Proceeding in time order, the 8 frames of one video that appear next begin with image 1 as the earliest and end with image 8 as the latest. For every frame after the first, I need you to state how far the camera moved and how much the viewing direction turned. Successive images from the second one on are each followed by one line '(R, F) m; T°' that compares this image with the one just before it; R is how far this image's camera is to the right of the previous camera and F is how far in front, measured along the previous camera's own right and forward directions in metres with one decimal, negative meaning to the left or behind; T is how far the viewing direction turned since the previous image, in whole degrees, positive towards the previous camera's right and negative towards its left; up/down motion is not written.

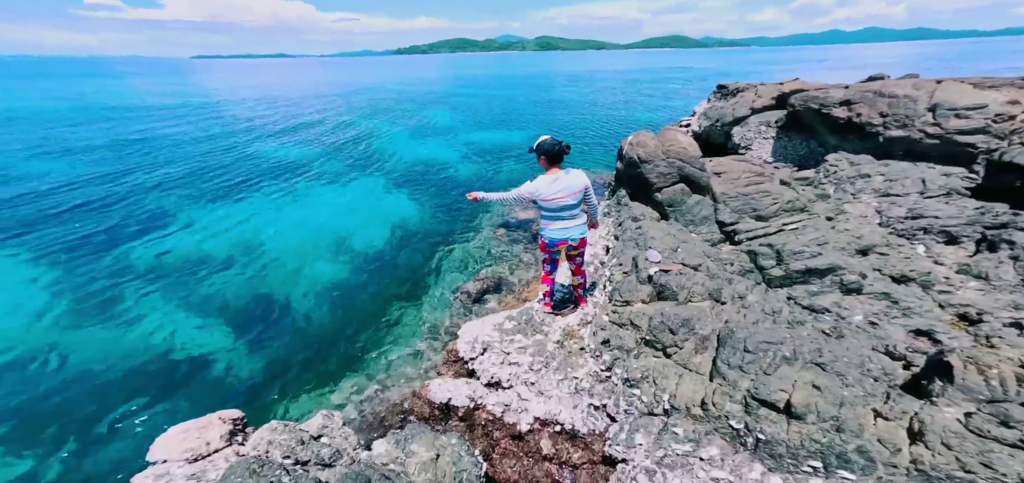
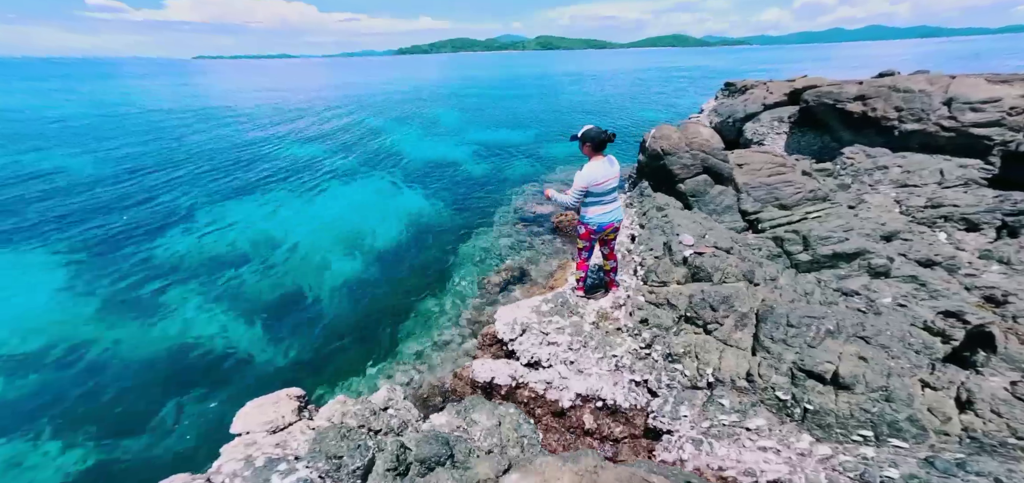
(-0.7, -0.3) m; 0°
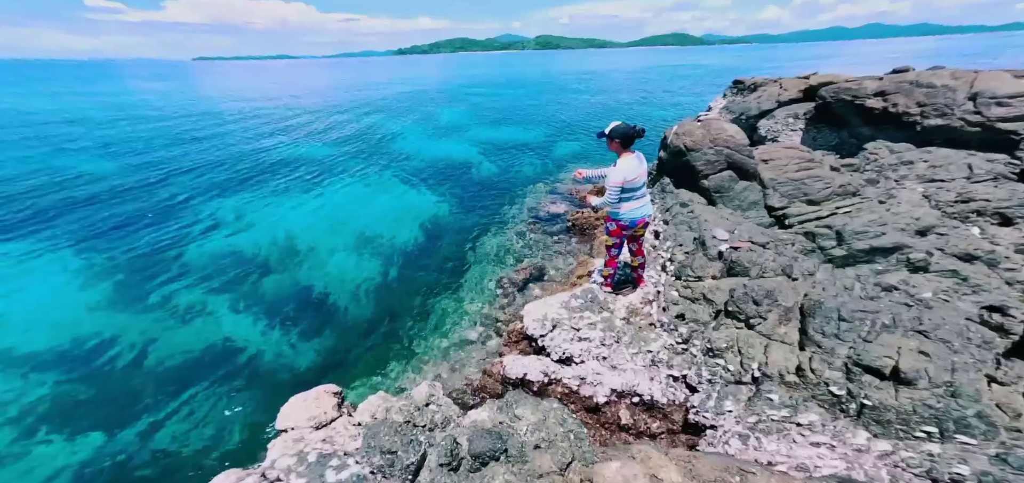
(-0.6, 0.0) m; 0°
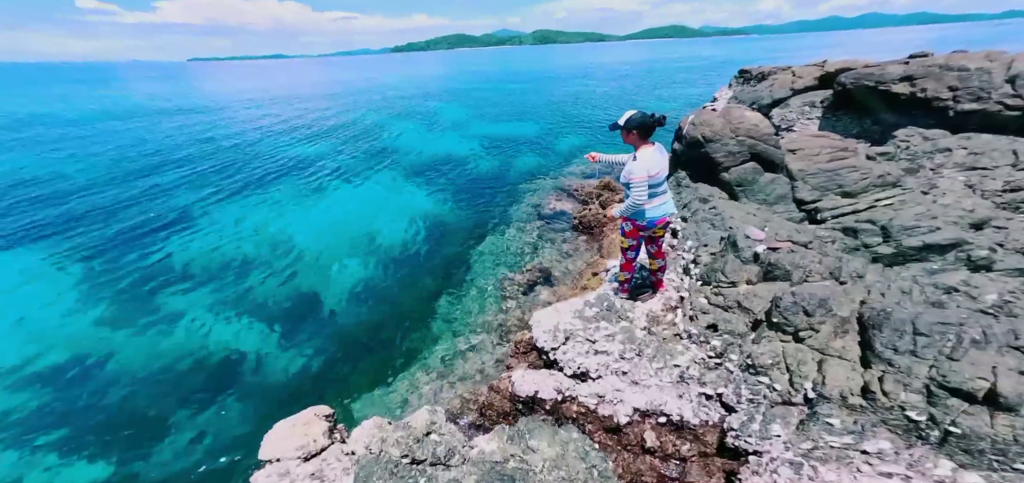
(-0.1, +0.8) m; 0°
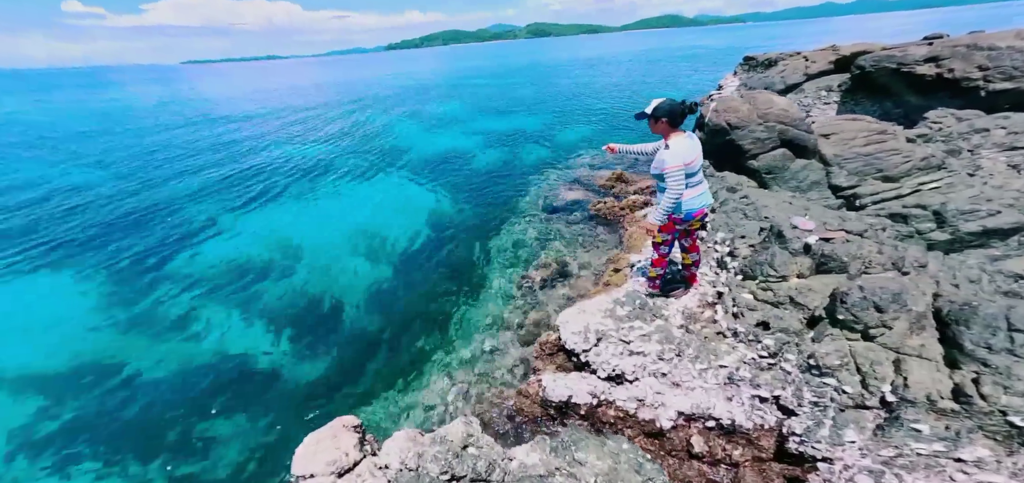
(-0.5, +0.4) m; 0°
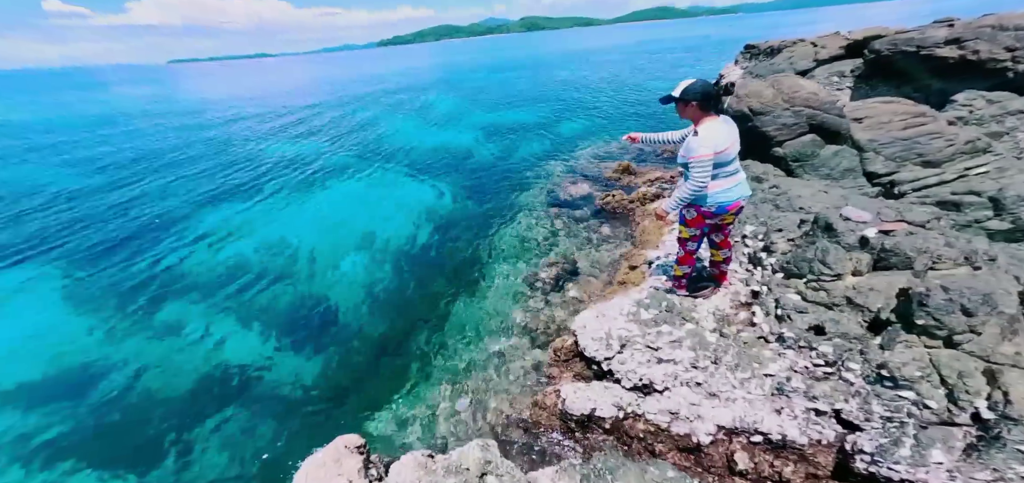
(-0.3, +0.7) m; +1°
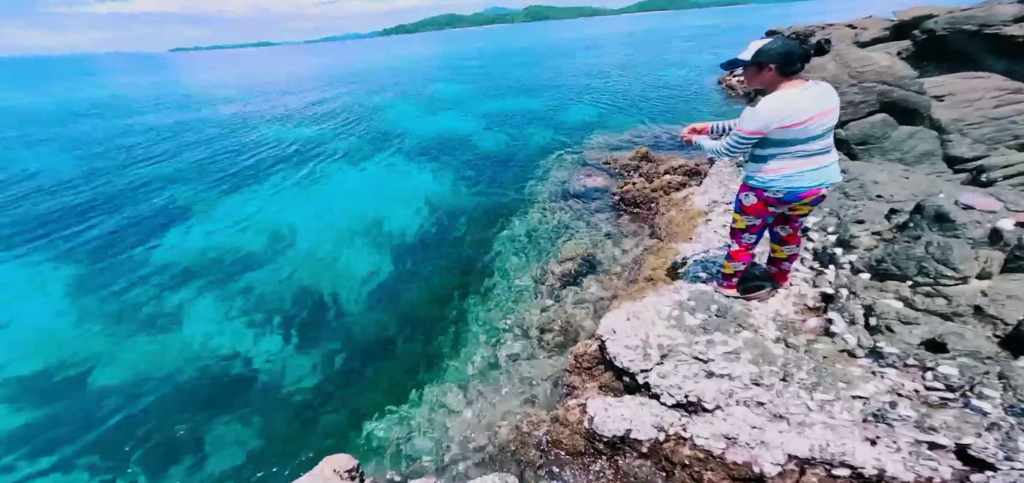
(-0.3, +1.1) m; 0°
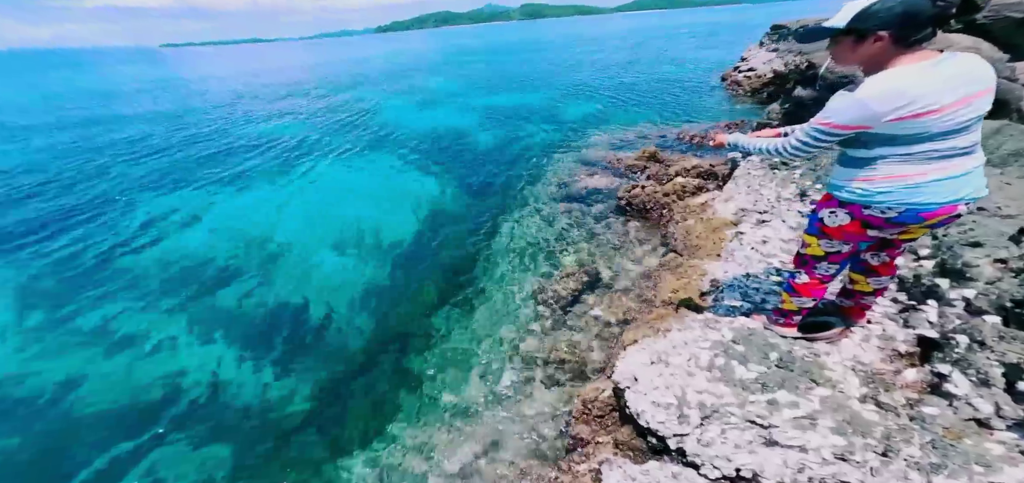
(0.0, +1.4) m; +1°
